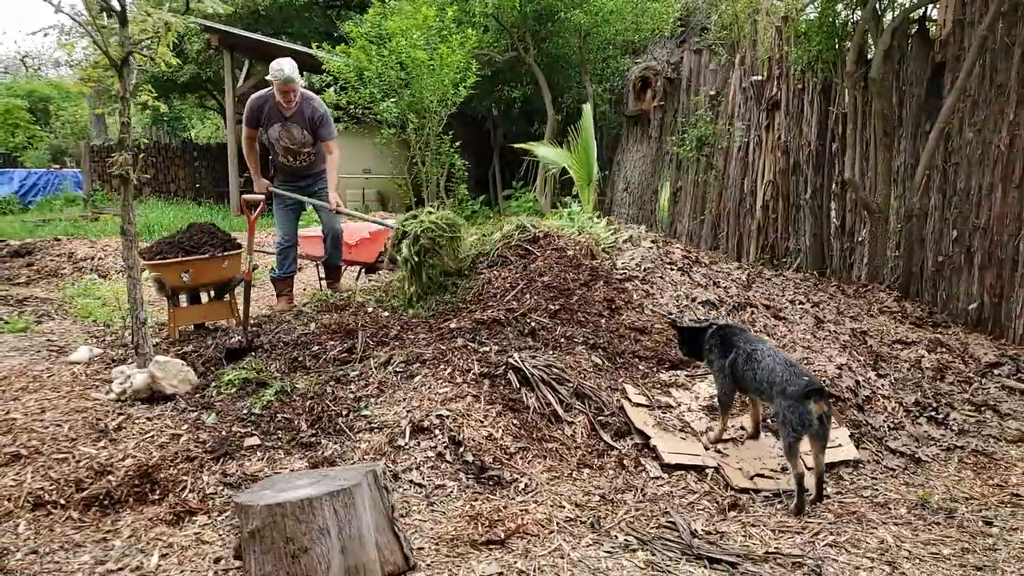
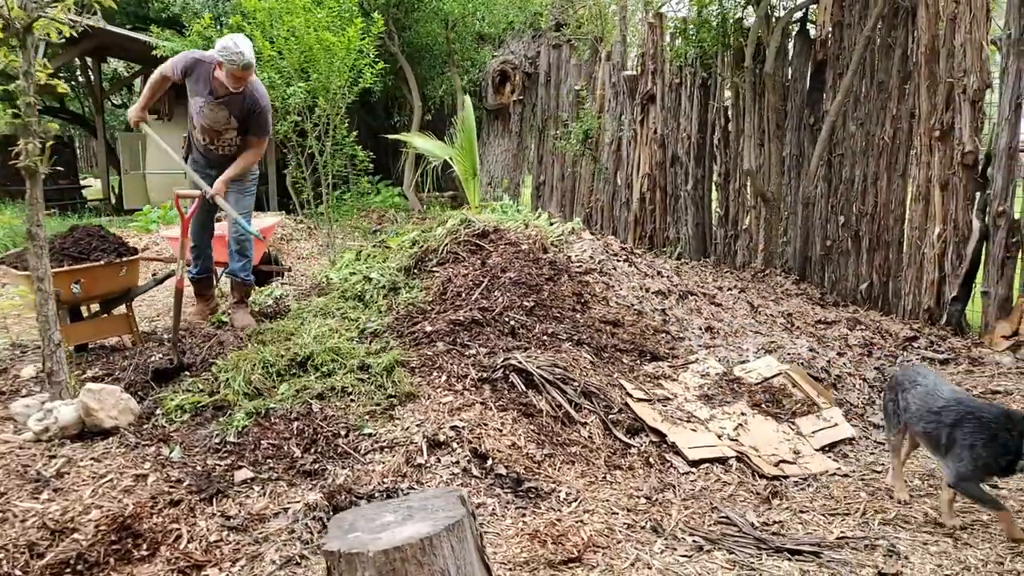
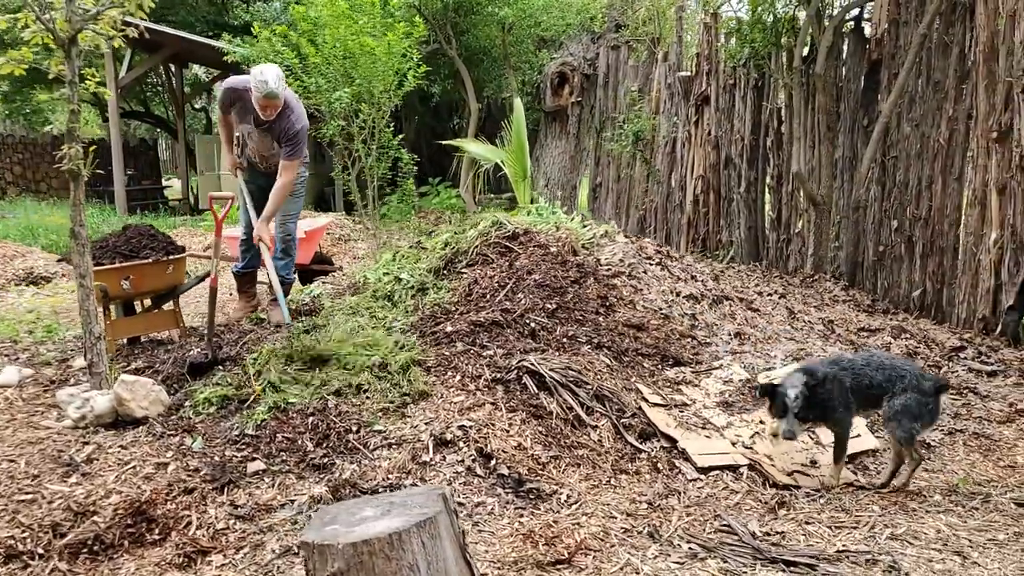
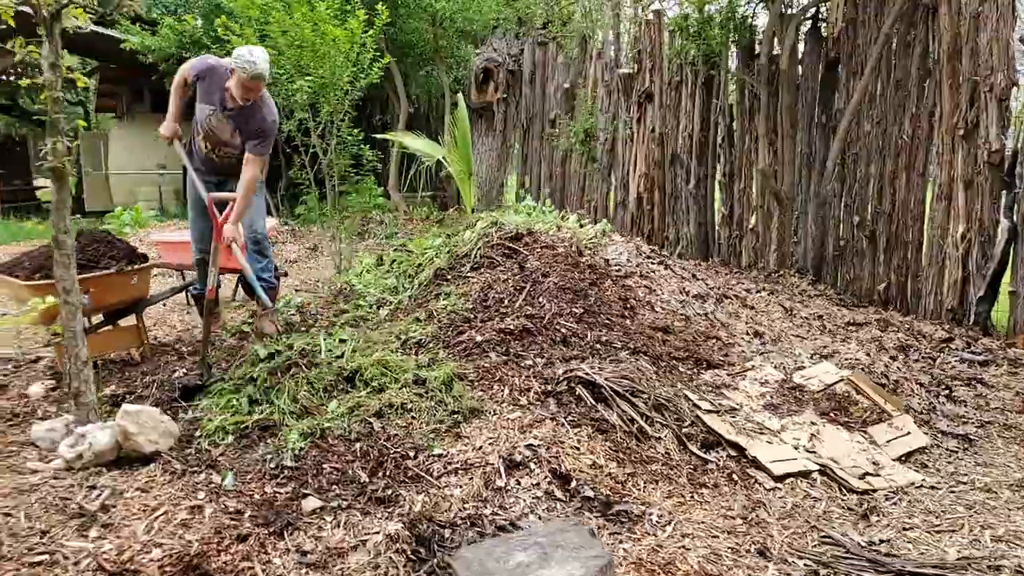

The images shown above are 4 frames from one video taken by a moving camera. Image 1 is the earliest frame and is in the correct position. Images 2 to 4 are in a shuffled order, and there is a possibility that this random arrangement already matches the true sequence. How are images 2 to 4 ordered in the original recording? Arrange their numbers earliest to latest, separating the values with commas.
3, 2, 4
